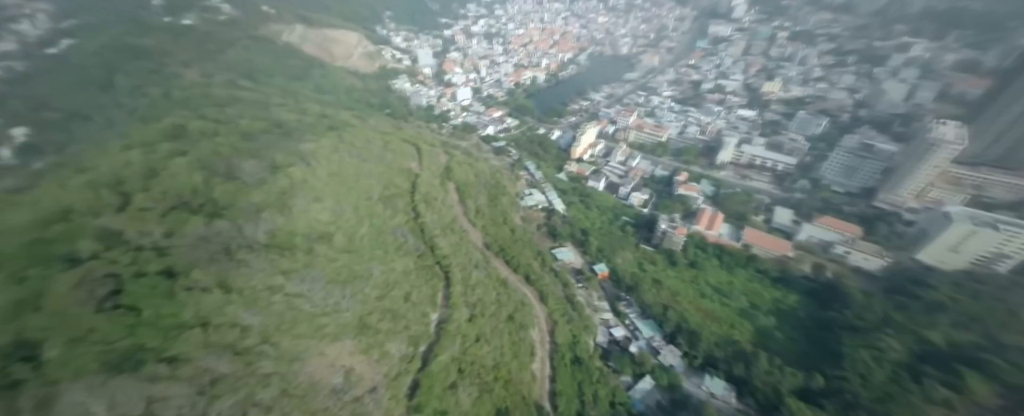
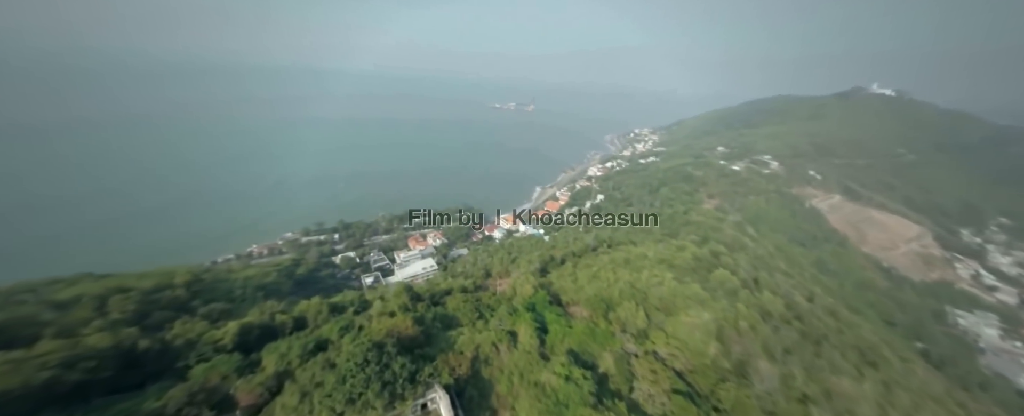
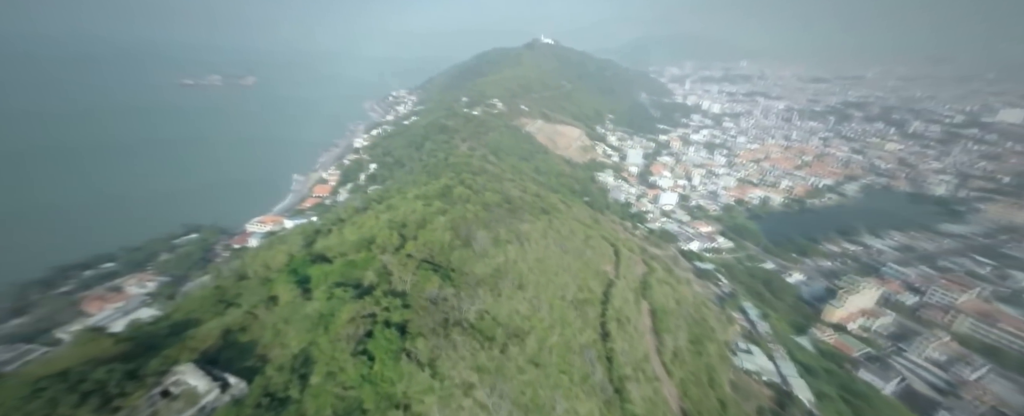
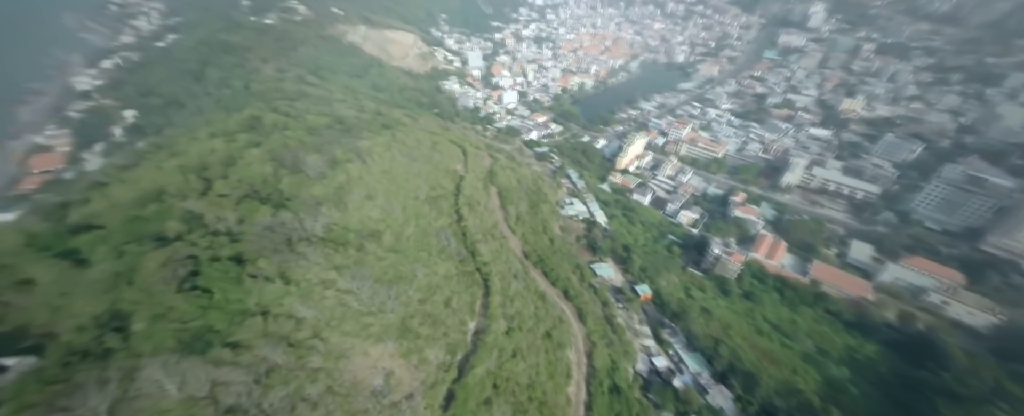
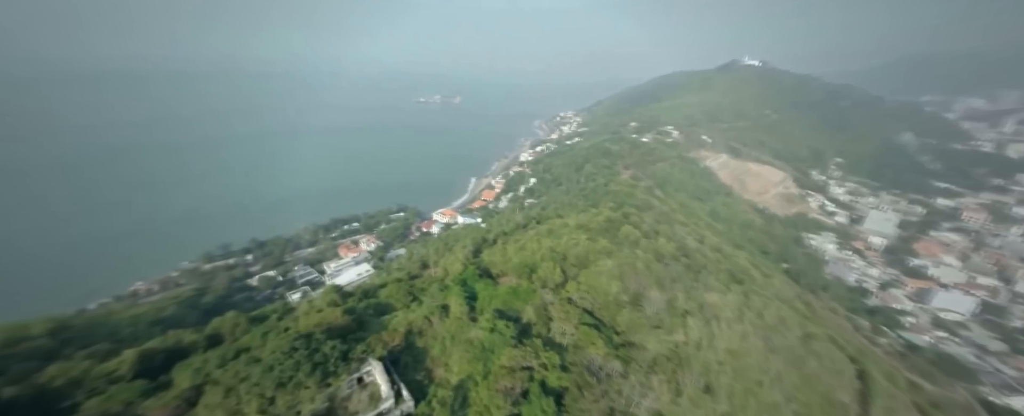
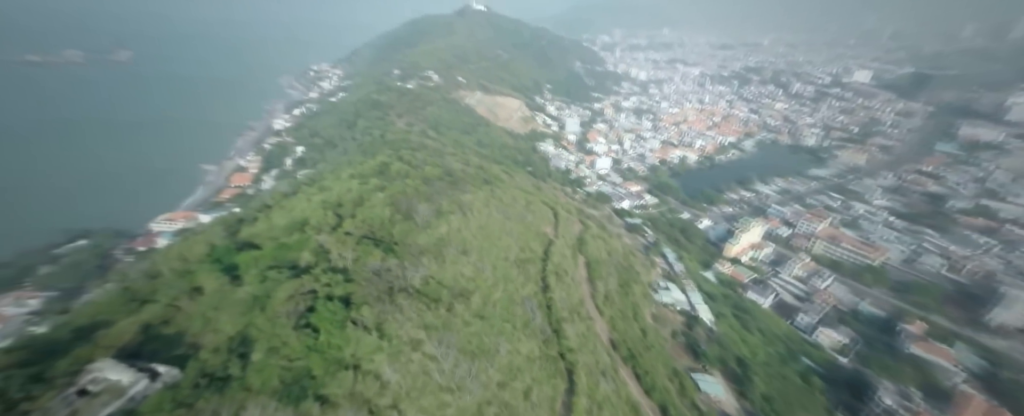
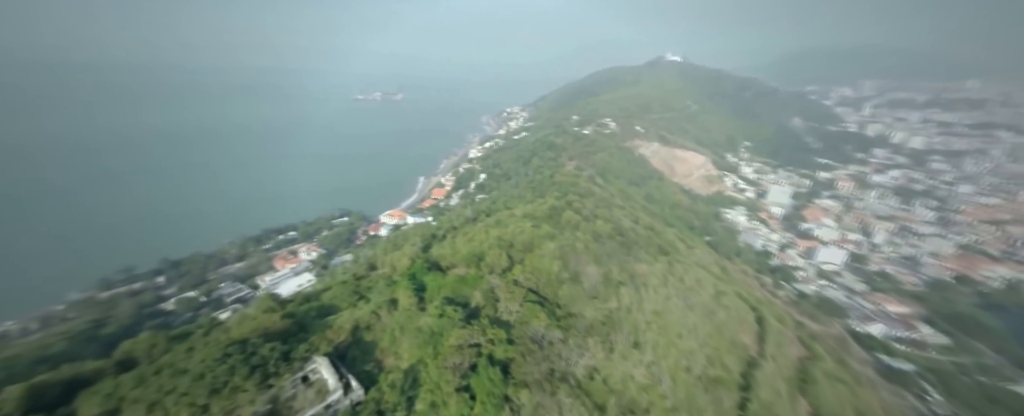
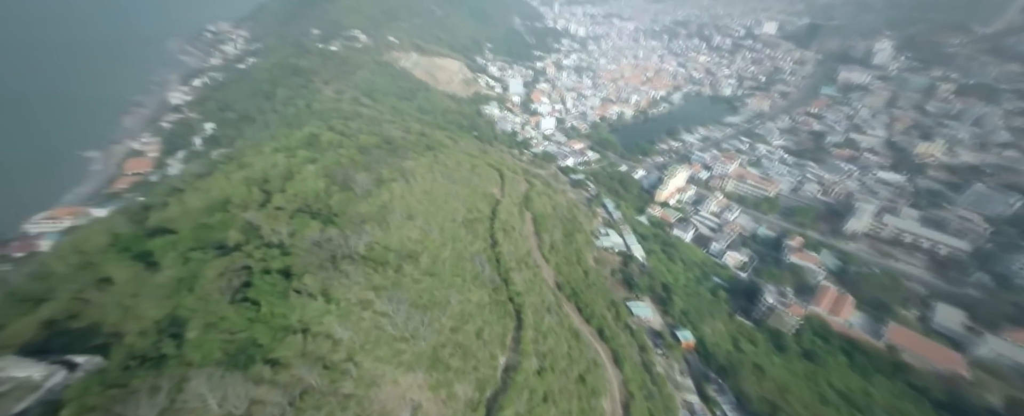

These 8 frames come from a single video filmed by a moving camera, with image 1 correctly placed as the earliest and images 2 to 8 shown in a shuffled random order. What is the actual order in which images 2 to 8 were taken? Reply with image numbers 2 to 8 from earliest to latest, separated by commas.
4, 8, 6, 3, 7, 5, 2
